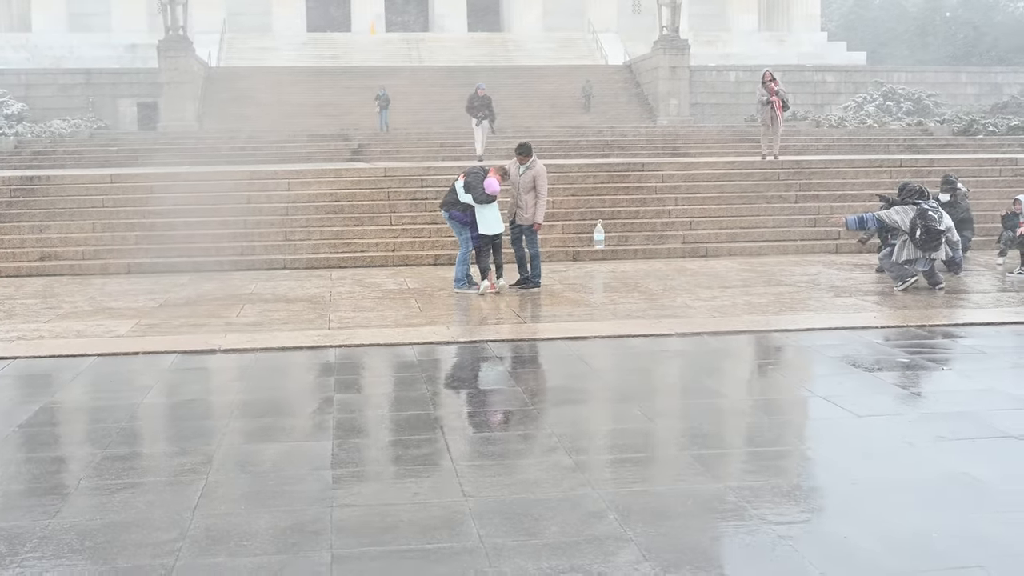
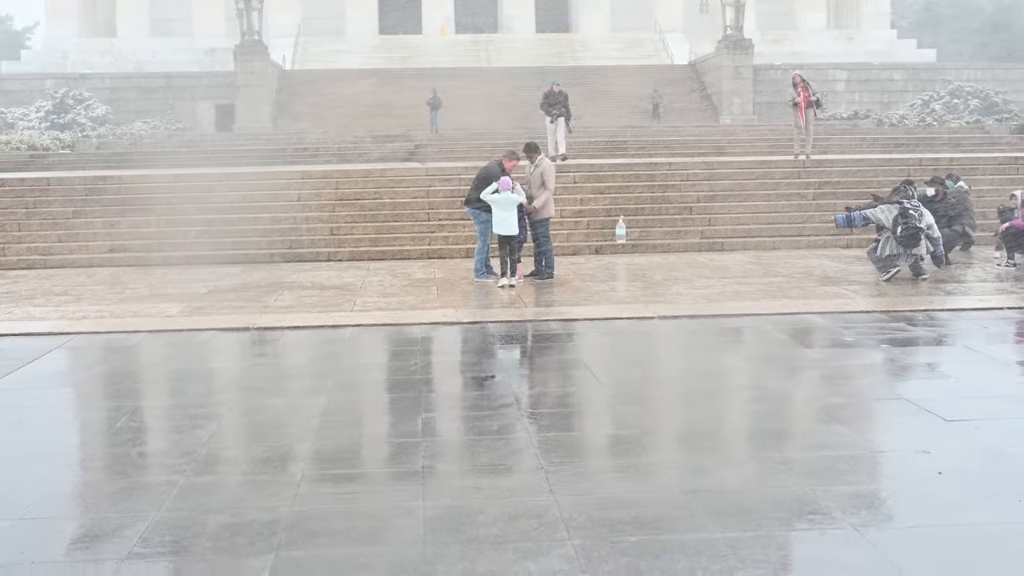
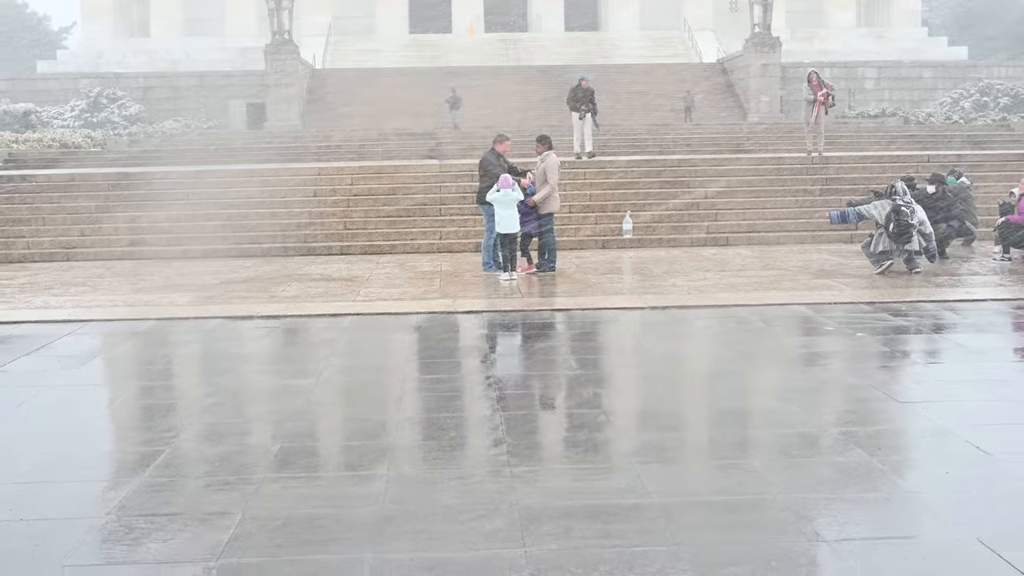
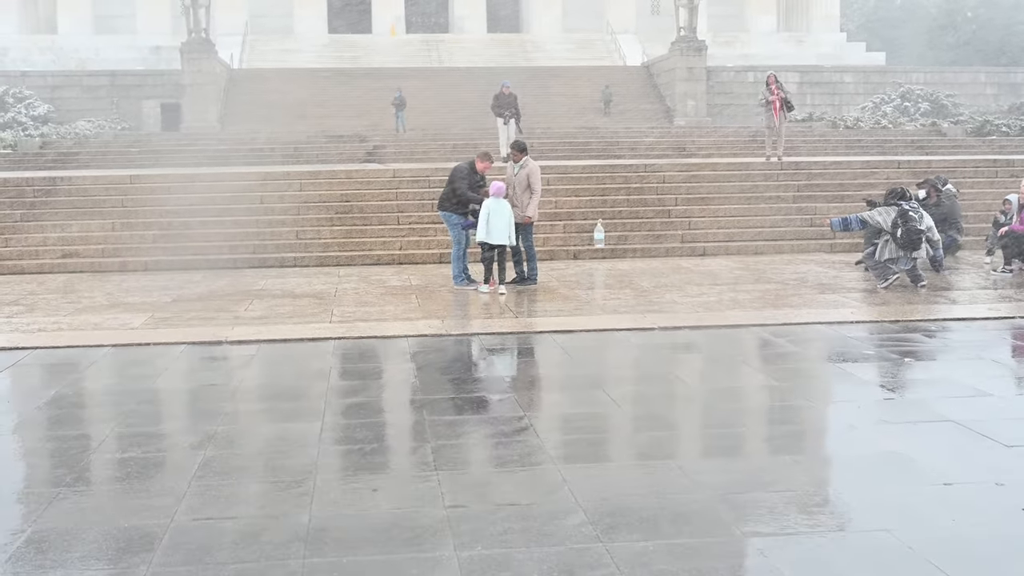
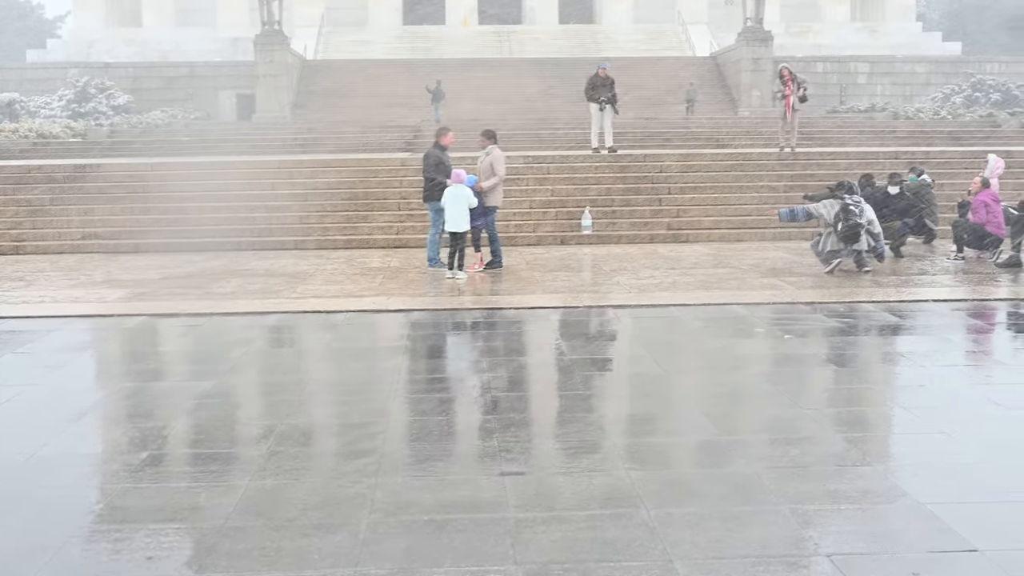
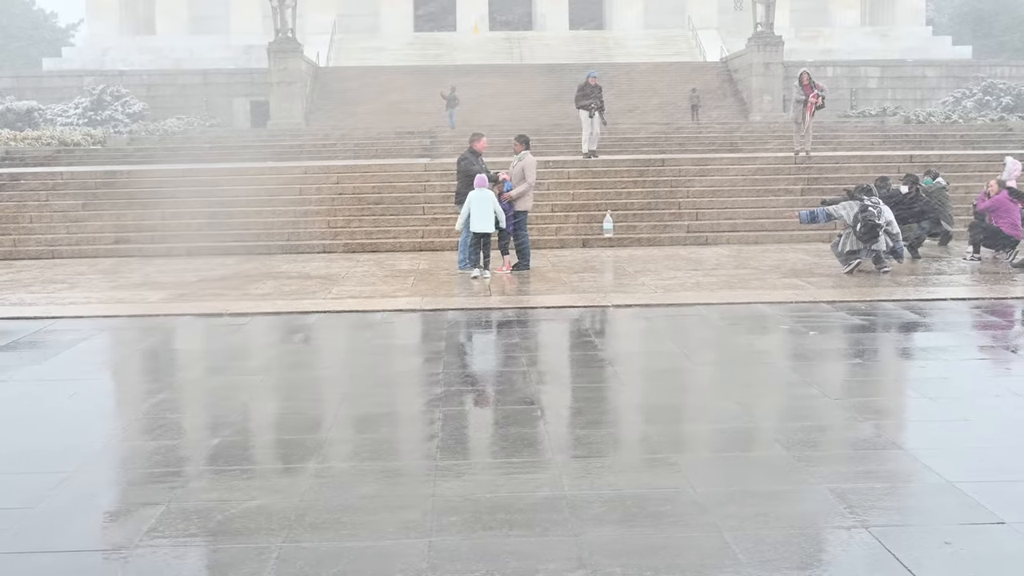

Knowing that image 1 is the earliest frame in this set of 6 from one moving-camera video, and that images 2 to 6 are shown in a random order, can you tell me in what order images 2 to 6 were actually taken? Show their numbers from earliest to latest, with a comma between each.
4, 2, 3, 6, 5
